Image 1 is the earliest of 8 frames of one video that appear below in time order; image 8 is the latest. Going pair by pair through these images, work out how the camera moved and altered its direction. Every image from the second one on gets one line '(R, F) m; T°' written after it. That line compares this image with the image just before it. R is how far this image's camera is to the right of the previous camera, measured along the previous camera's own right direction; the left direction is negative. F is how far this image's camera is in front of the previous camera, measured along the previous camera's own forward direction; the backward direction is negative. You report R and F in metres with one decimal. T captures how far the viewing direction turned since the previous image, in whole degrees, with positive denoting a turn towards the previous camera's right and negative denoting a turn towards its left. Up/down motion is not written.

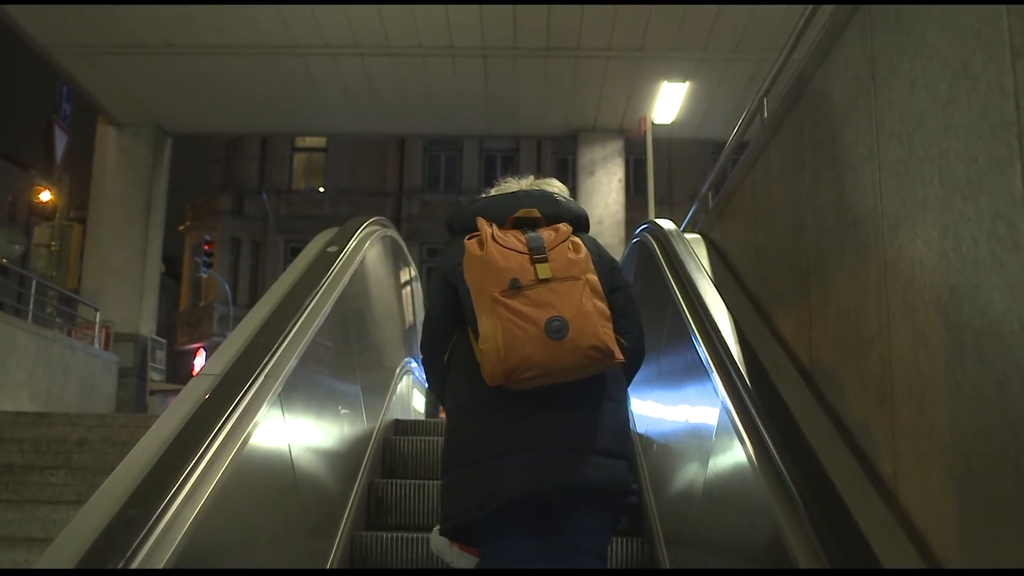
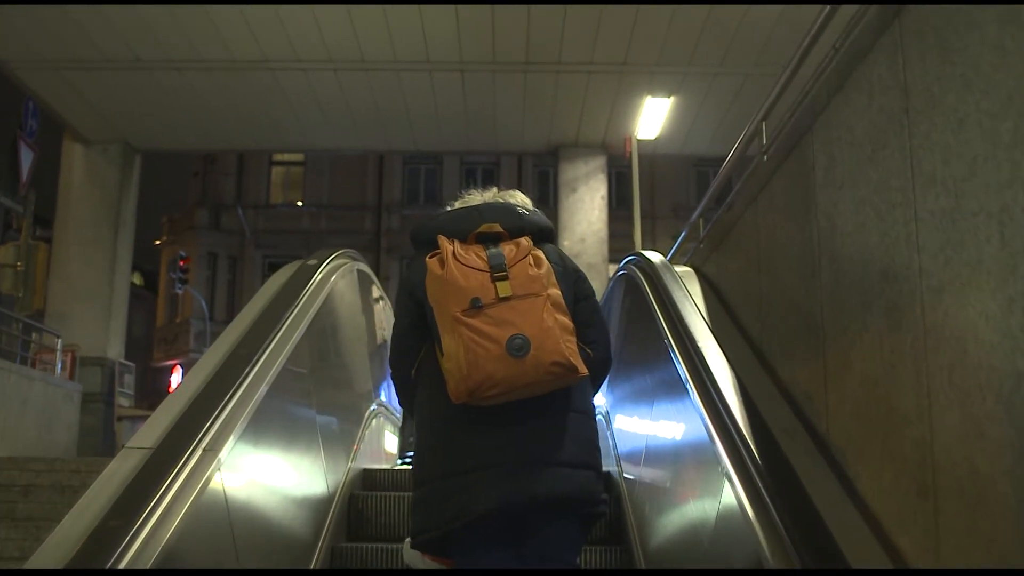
(0.0, +0.3) m; +1°
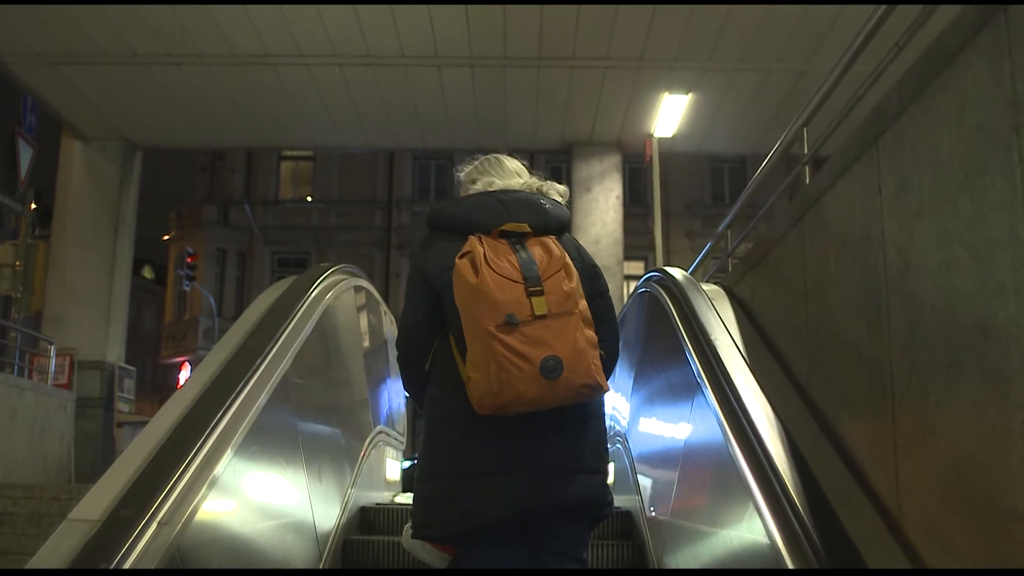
(0.0, +0.3) m; -1°
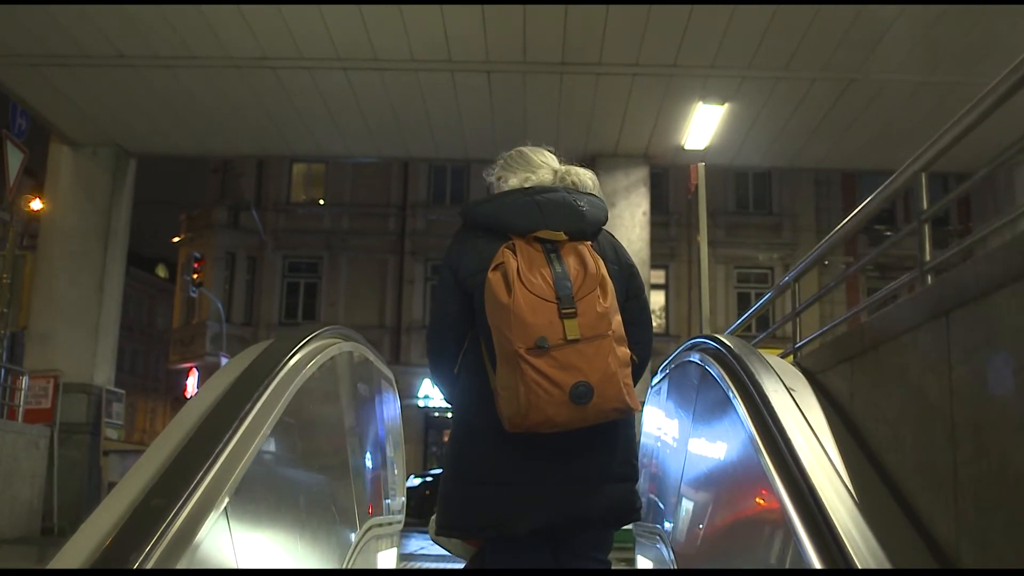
(0.0, +0.7) m; -1°
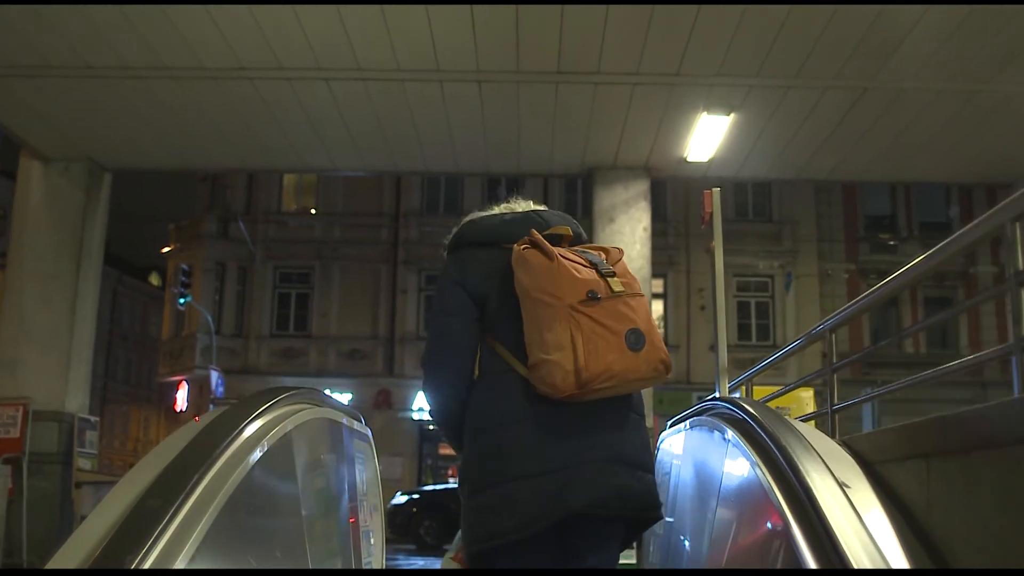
(0.0, +0.4) m; 0°
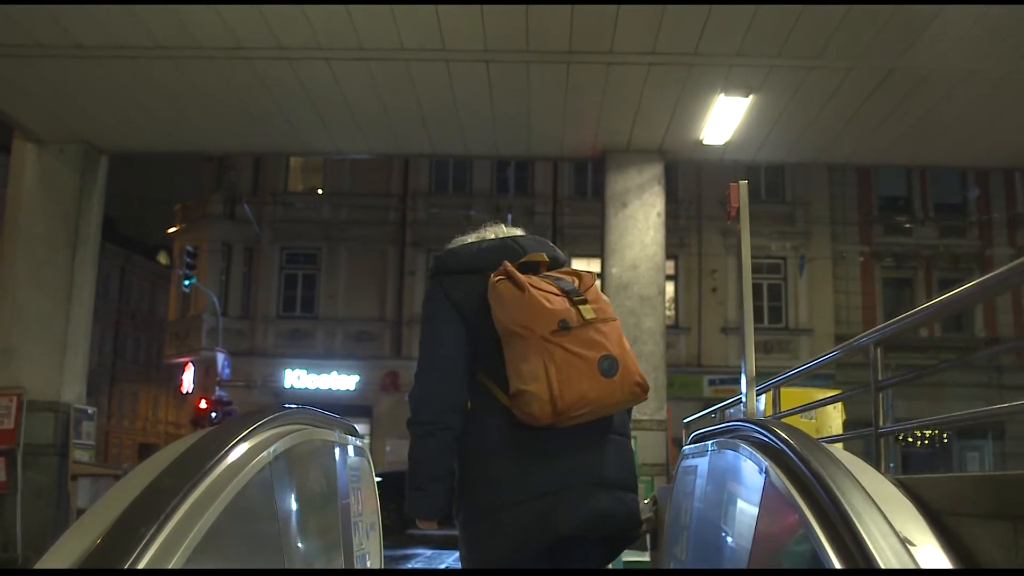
(0.0, +0.3) m; -1°
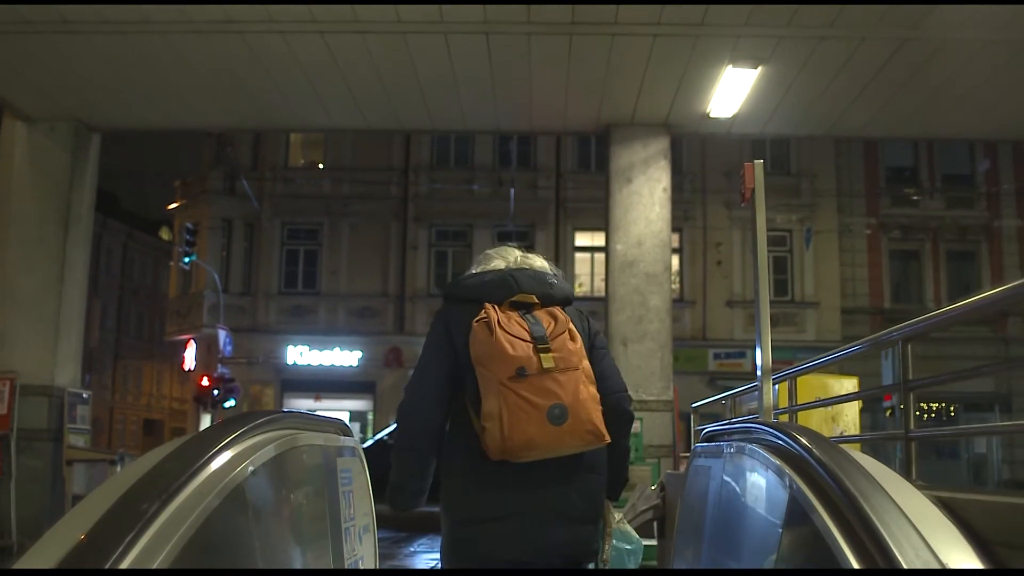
(0.0, +0.2) m; 0°
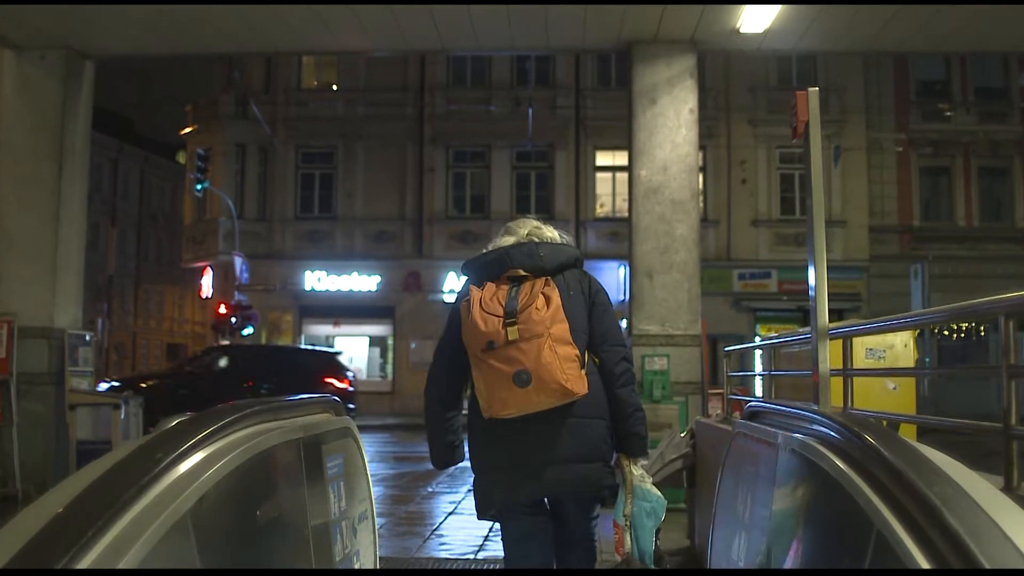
(0.0, +0.4) m; -1°
